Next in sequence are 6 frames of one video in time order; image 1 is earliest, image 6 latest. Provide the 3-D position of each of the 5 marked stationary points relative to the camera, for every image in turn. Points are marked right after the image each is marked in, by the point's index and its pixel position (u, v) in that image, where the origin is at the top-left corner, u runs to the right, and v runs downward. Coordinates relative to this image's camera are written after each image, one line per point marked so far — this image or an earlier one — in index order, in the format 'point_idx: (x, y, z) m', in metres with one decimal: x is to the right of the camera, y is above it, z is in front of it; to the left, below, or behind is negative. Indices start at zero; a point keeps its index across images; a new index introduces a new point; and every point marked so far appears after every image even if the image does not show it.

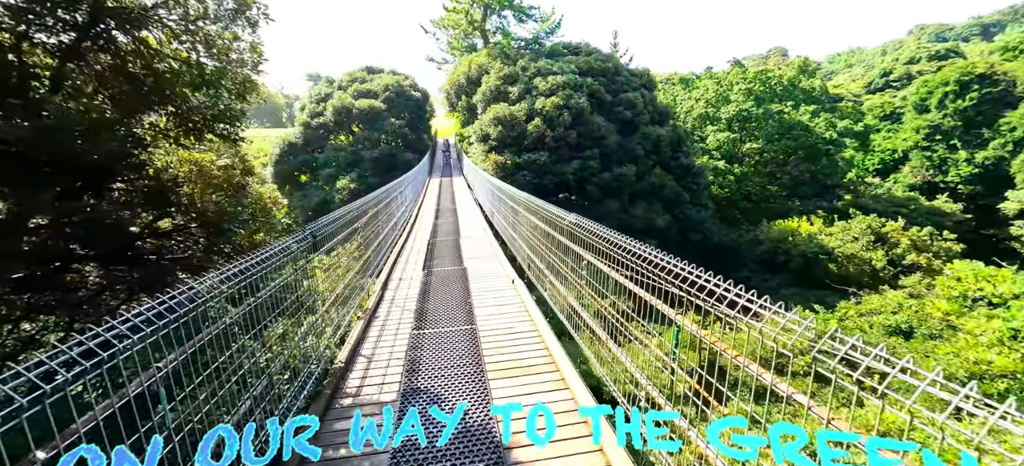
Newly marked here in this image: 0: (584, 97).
0: (+2.2, +3.9, +11.6) m
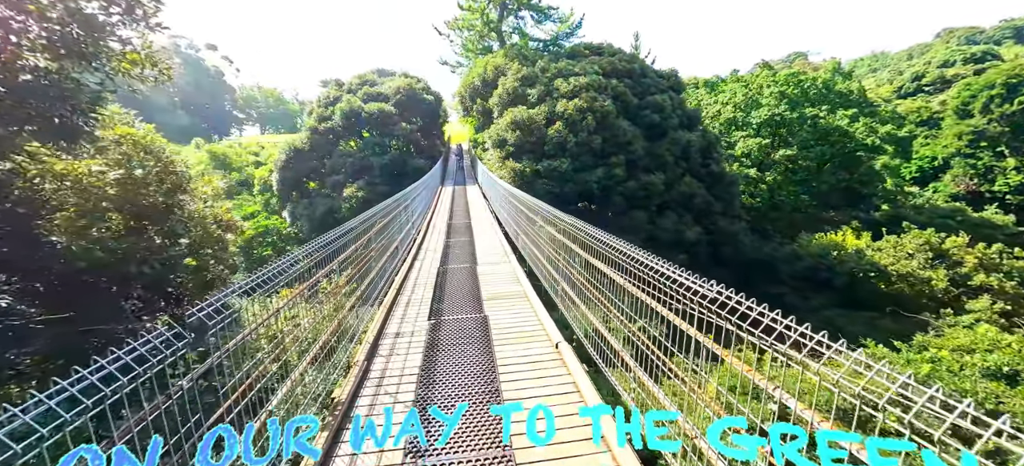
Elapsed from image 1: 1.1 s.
0: (+2.7, +3.6, +10.9) m
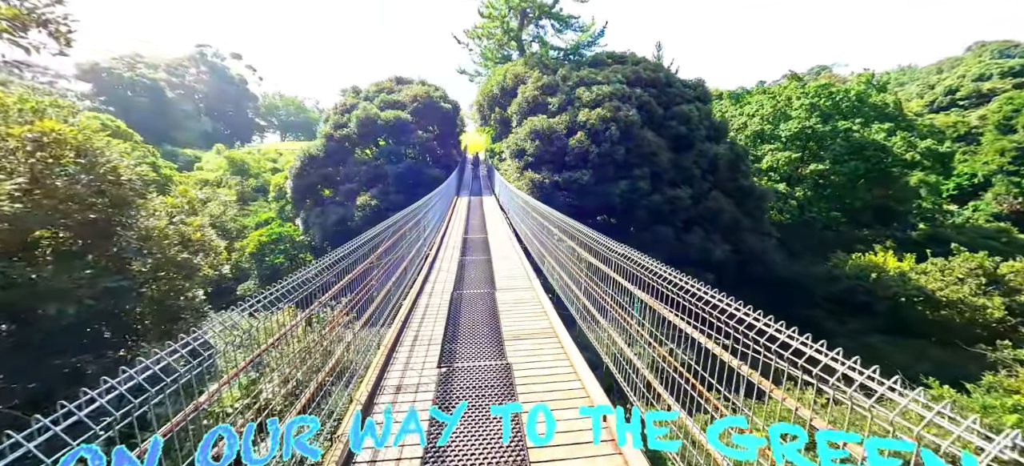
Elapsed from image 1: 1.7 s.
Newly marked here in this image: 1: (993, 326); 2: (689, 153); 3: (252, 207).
0: (+3.2, +3.2, +10.5) m
1: (+9.3, -1.8, +7.8) m
2: (+4.7, +2.1, +10.8) m
3: (-10.3, +1.0, +15.9) m
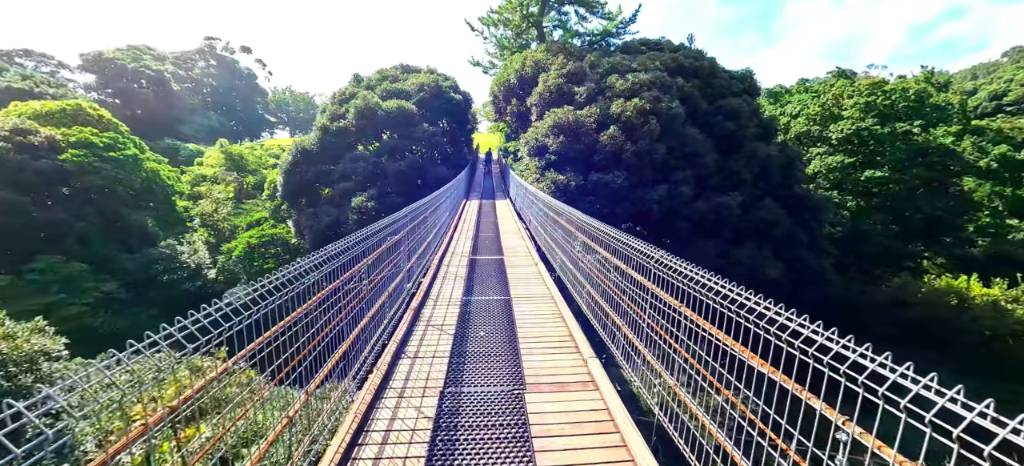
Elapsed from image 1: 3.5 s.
0: (+3.6, +2.9, +9.1) m
1: (+9.5, -2.2, +6.3) m
2: (+5.1, +1.8, +9.4) m
3: (-9.8, +1.0, +14.9) m
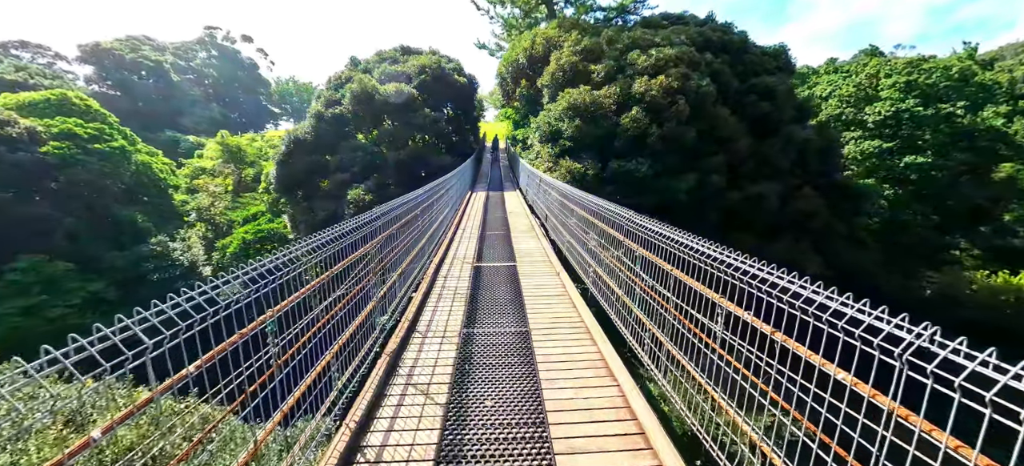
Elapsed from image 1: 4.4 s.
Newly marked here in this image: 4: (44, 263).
0: (+3.8, +3.1, +8.3) m
1: (+9.7, -2.1, +5.5) m
2: (+5.3, +2.0, +8.6) m
3: (-9.5, +1.2, +14.3) m
4: (-9.2, -0.6, +8.0) m
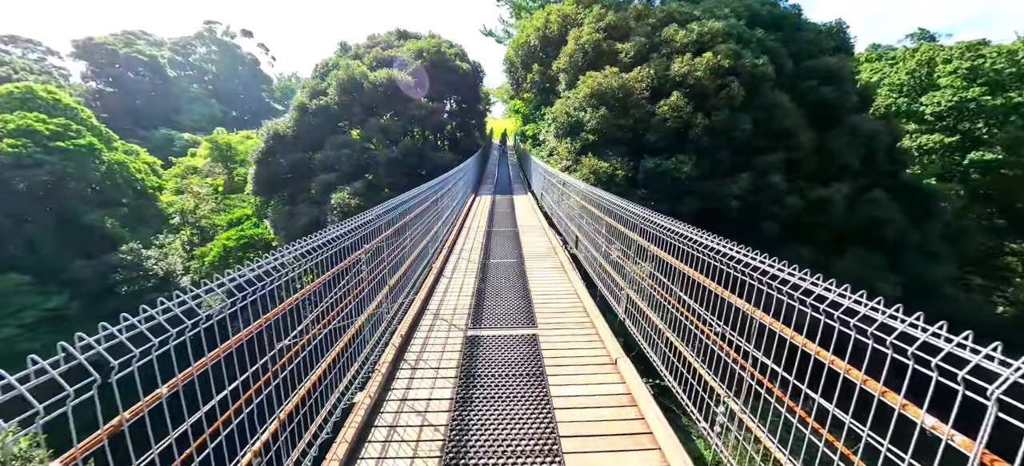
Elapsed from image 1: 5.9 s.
0: (+4.0, +2.9, +7.1) m
1: (+9.8, -2.2, +4.2) m
2: (+5.5, +1.8, +7.3) m
3: (-9.2, +1.1, +13.4) m
4: (-9.1, -0.7, +7.1) m
